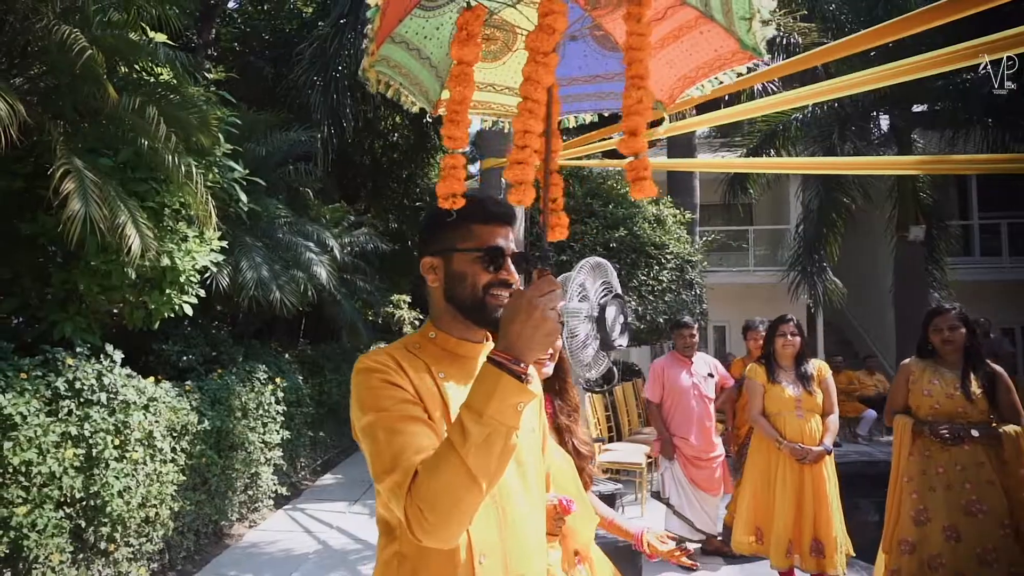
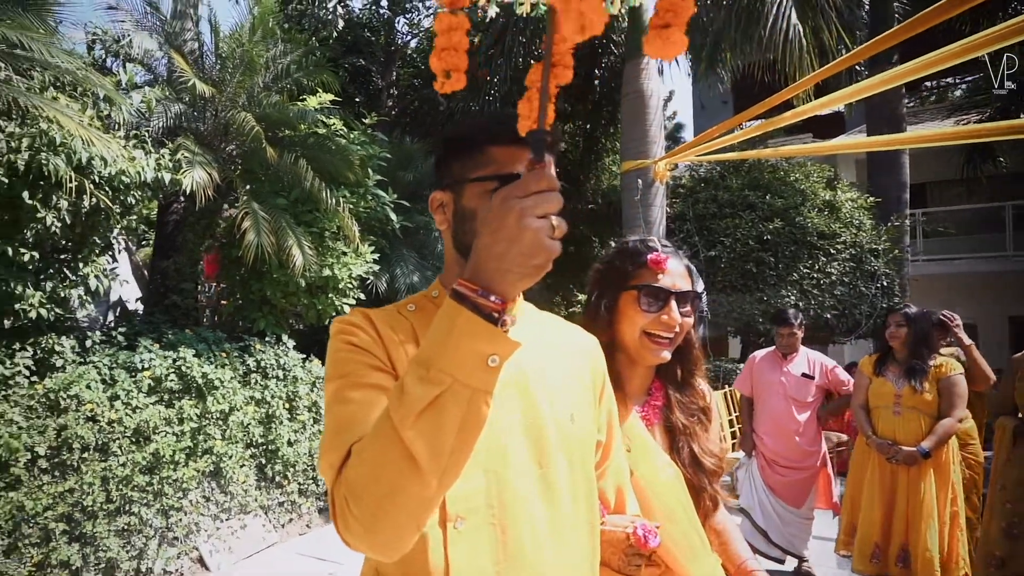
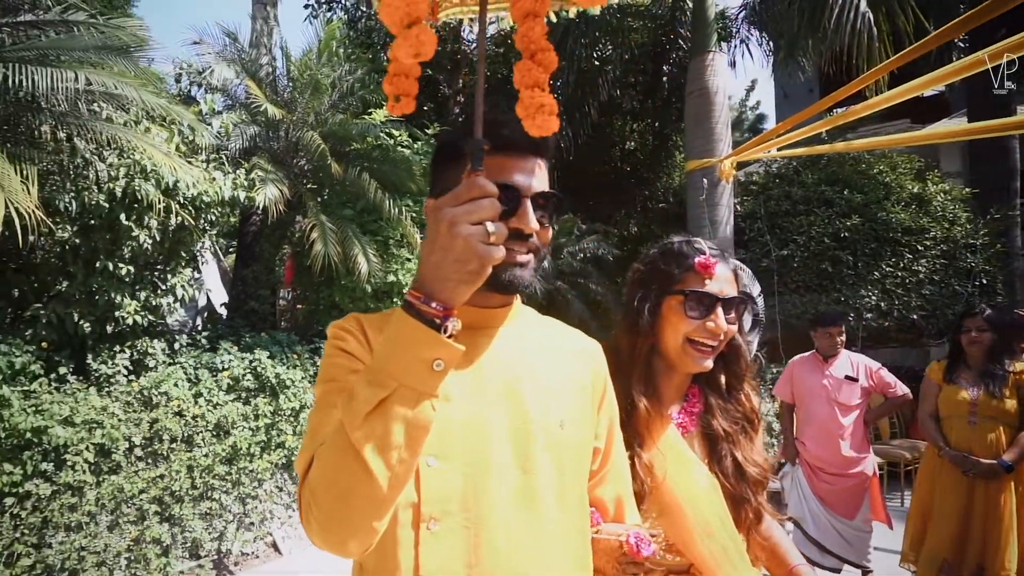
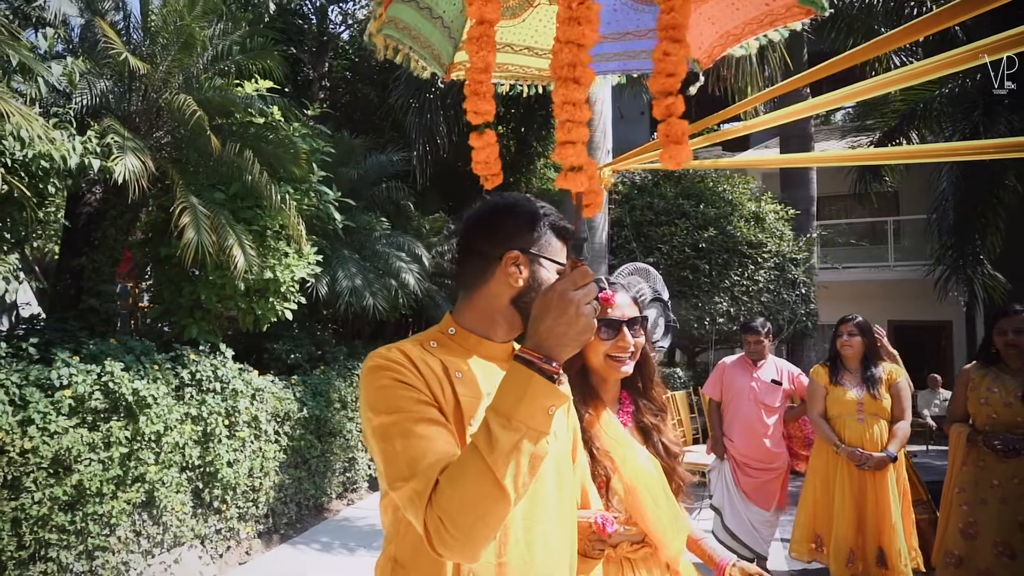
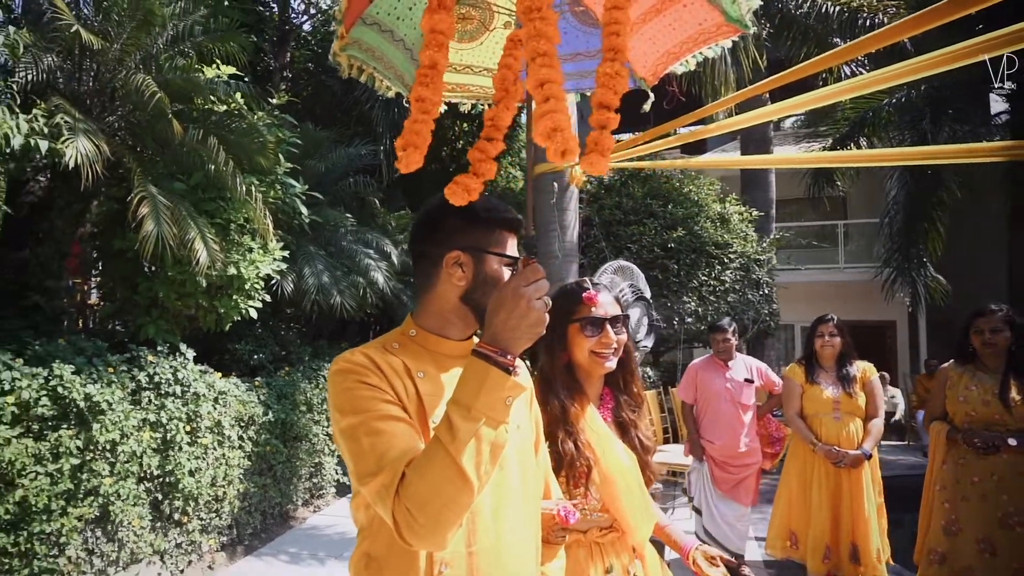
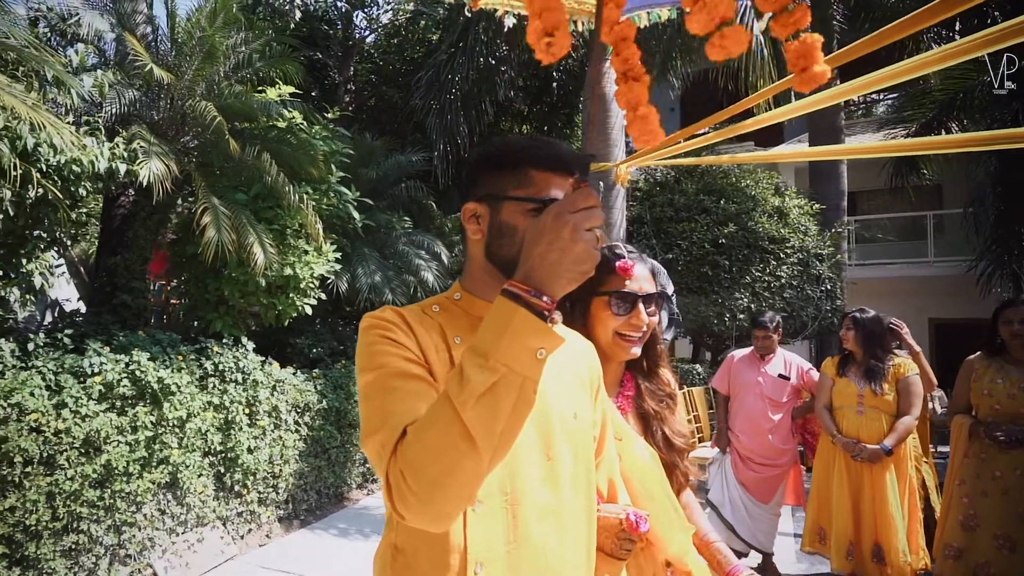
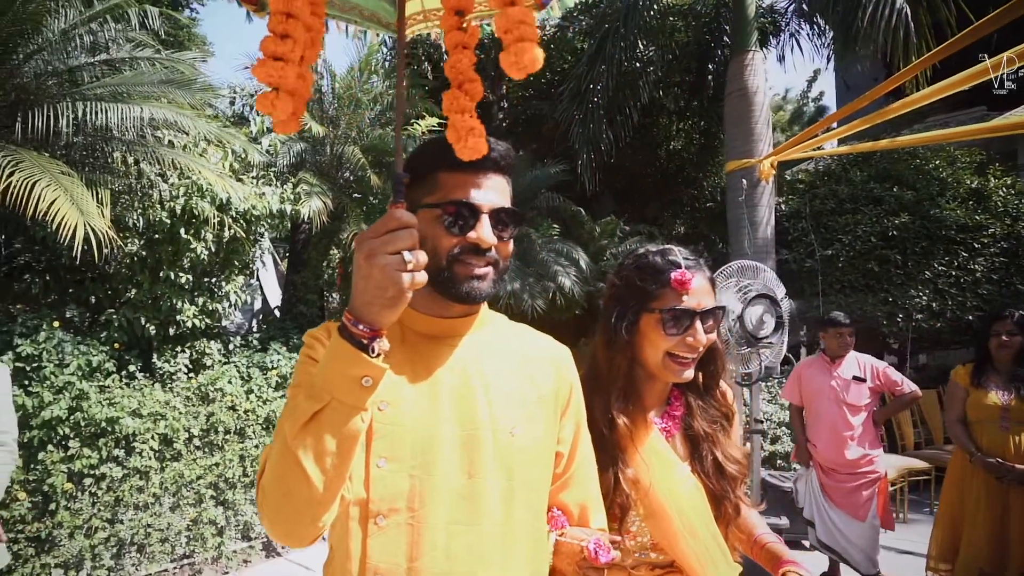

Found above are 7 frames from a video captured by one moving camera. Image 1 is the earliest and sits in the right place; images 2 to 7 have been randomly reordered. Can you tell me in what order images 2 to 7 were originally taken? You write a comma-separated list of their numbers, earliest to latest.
5, 4, 6, 2, 3, 7
